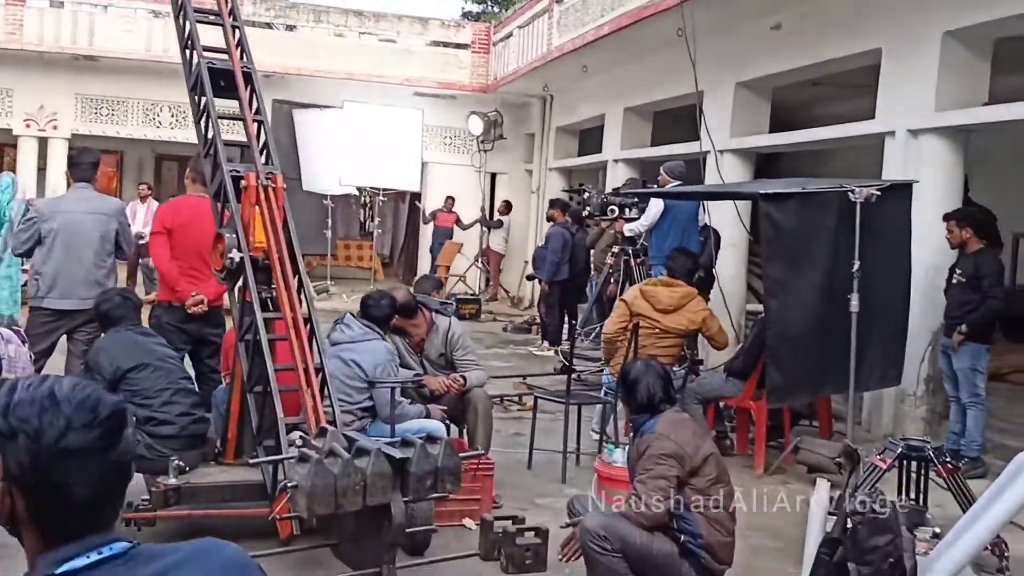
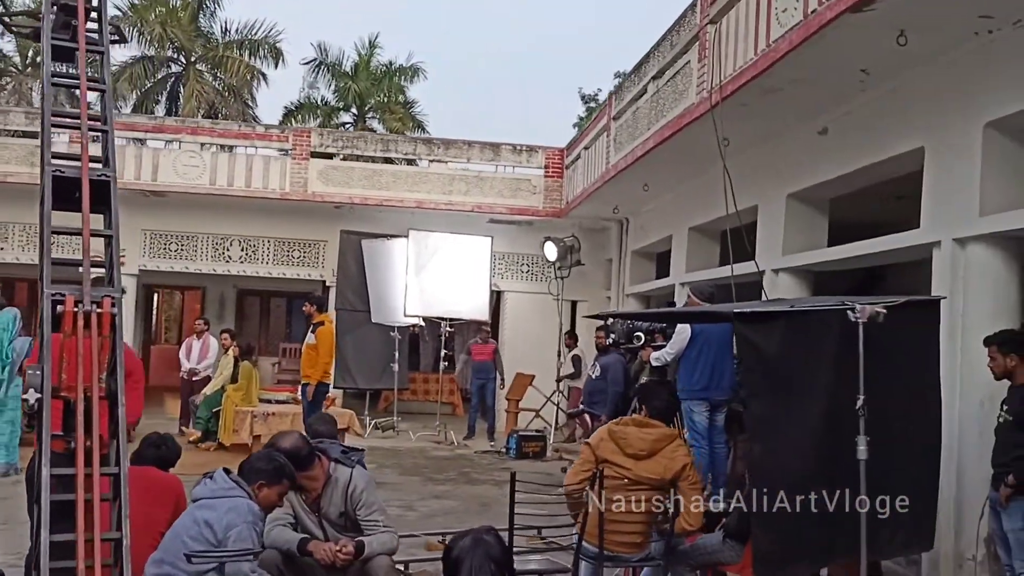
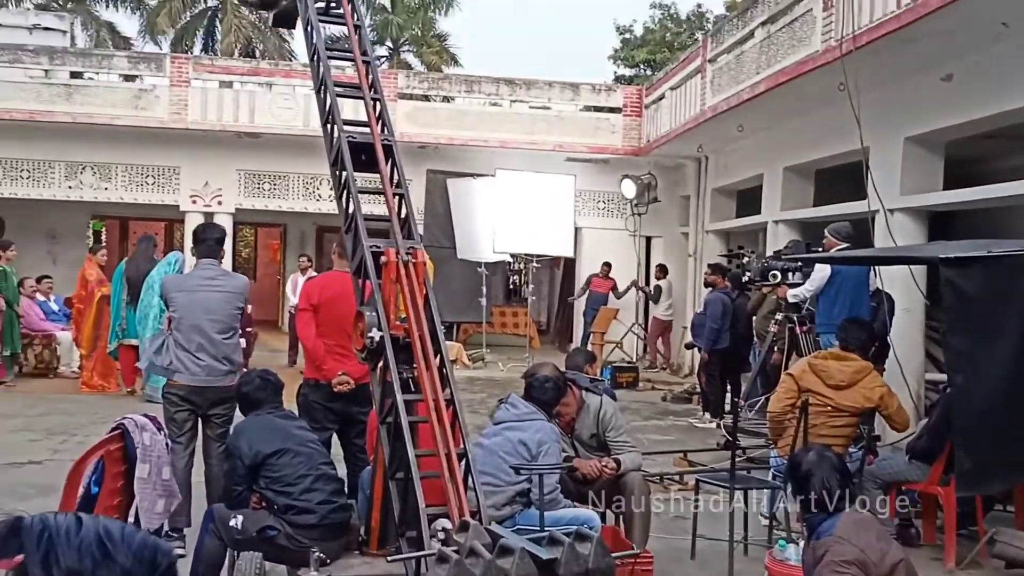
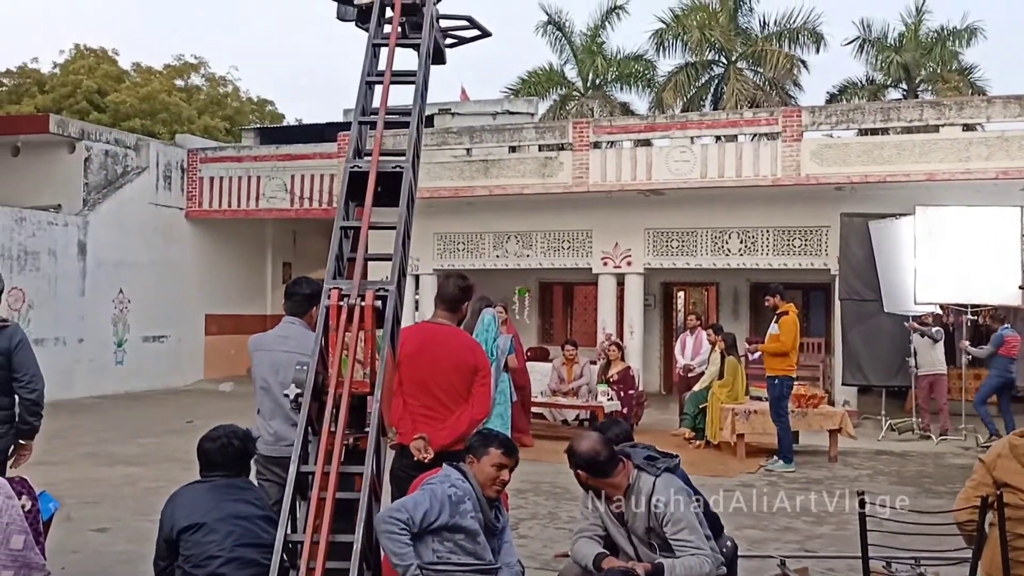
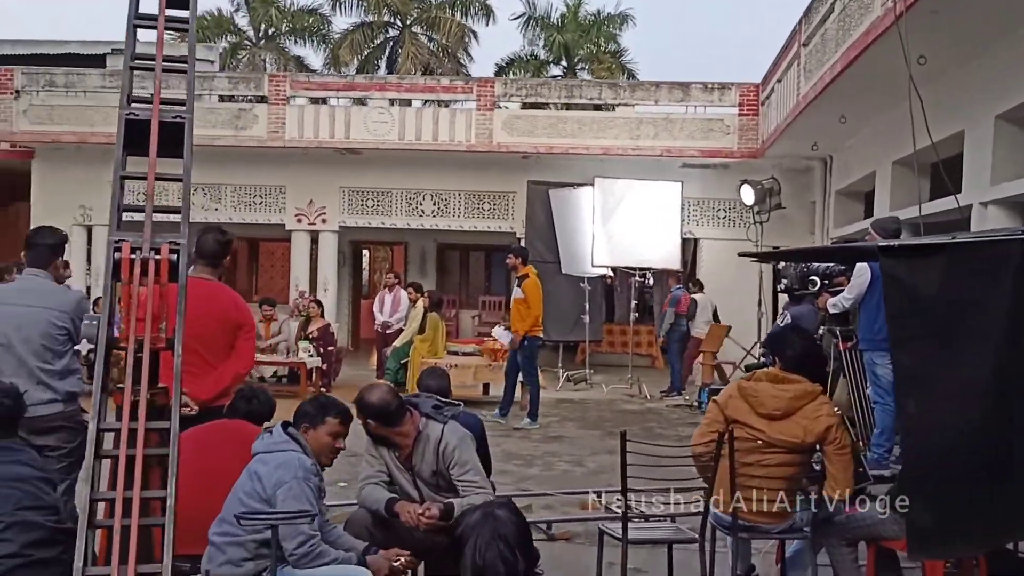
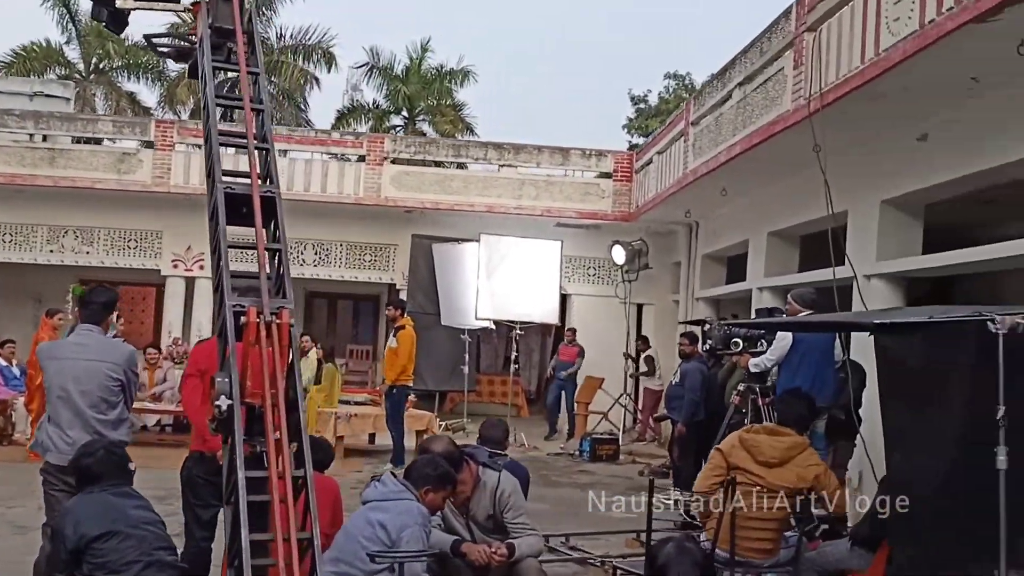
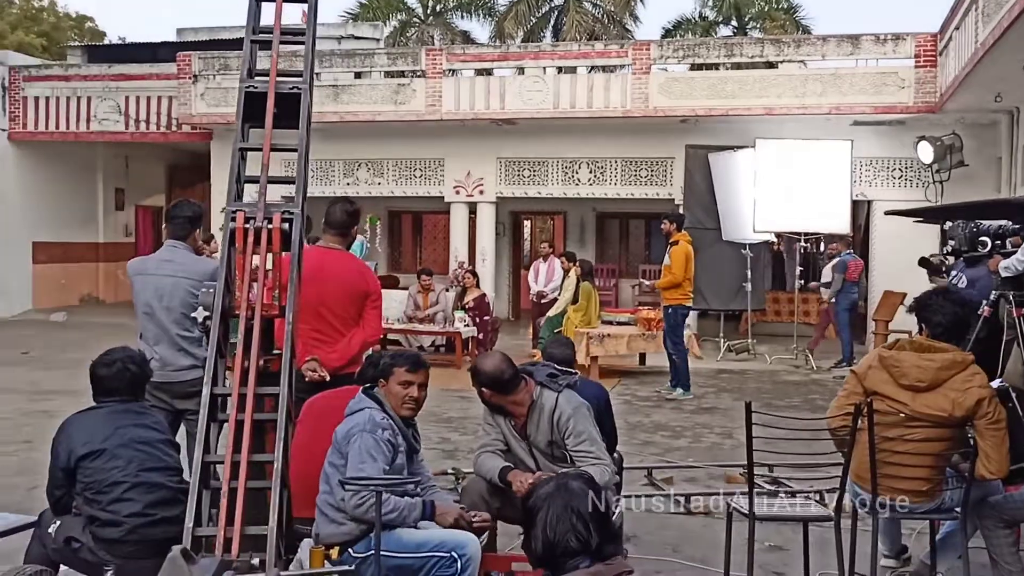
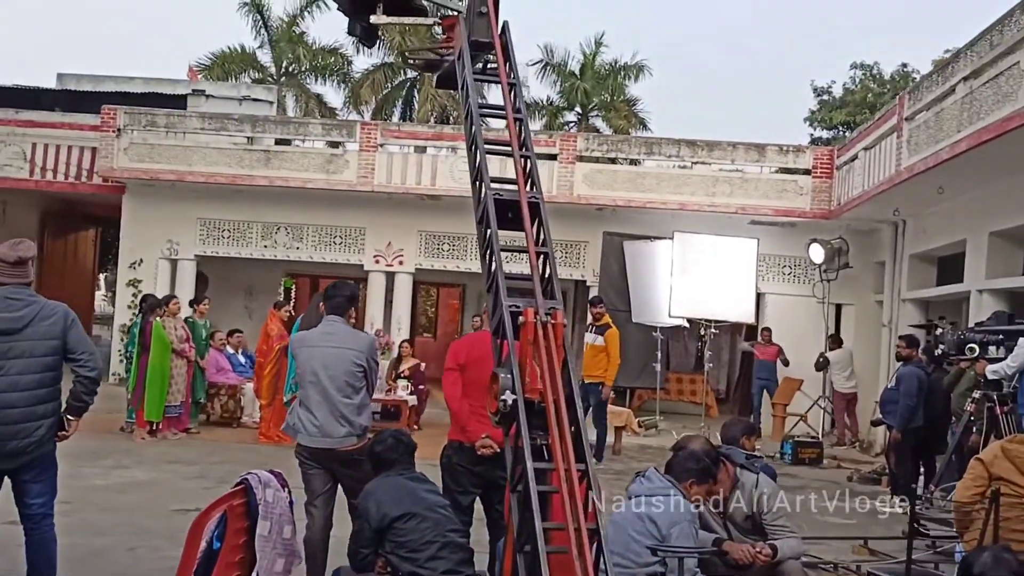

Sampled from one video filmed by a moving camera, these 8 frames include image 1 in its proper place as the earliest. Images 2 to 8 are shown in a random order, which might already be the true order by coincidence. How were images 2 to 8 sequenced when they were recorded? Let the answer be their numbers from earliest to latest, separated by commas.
3, 8, 6, 2, 5, 7, 4
